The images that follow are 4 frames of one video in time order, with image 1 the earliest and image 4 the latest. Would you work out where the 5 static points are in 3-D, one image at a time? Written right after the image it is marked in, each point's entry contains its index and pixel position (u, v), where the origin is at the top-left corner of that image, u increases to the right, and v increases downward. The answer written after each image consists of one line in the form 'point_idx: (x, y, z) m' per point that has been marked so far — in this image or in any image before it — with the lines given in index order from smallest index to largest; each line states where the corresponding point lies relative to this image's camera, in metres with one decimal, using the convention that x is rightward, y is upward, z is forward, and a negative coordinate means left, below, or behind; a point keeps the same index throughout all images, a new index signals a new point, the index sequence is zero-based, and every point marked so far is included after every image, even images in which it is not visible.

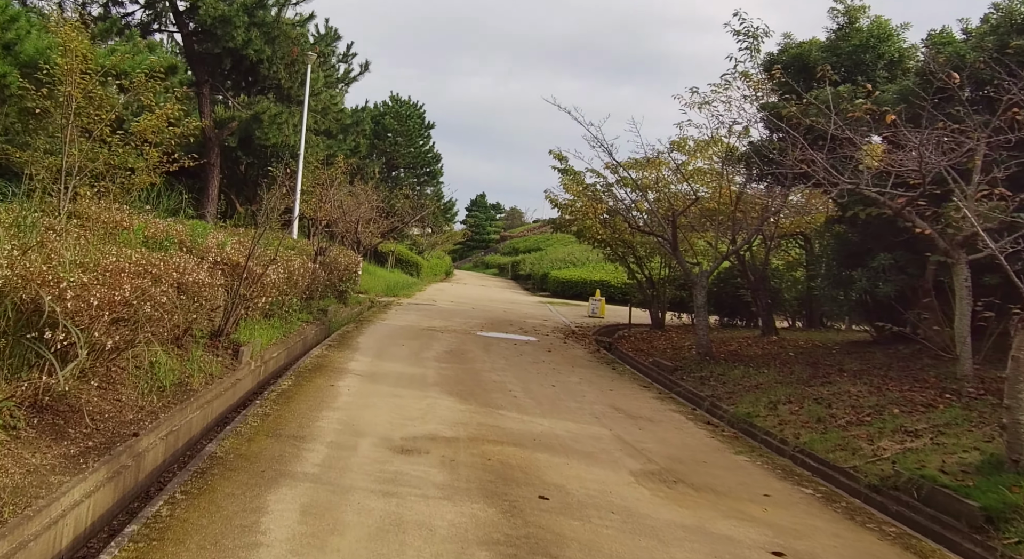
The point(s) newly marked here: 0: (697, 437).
0: (+1.6, -1.4, +6.9) m
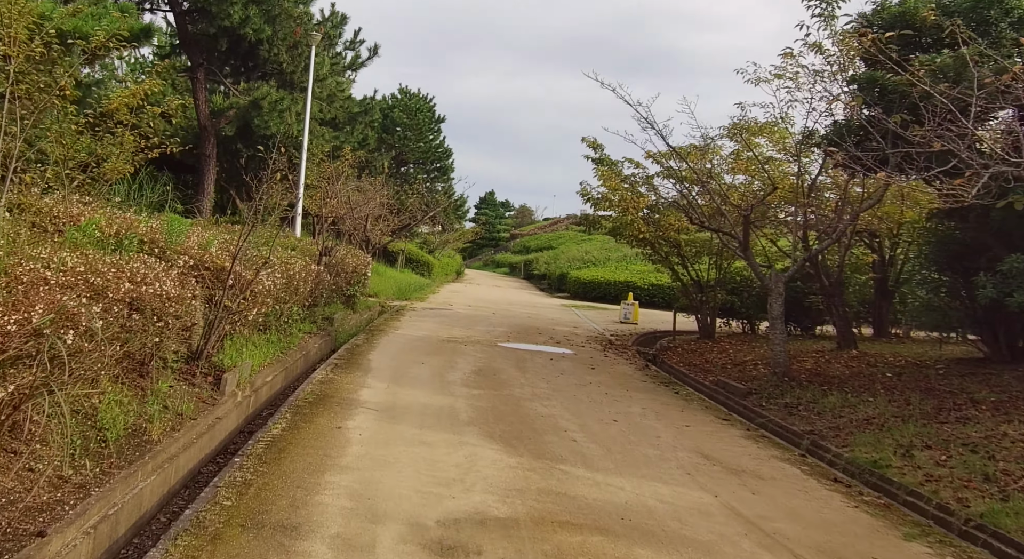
0: (+2.1, -1.5, +5.0) m
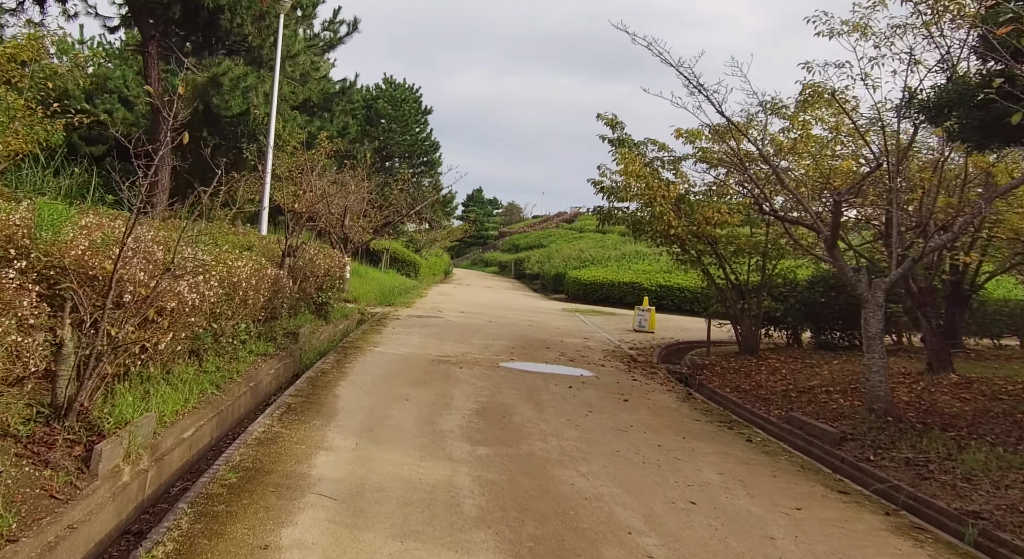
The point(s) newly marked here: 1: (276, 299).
0: (+2.3, -1.5, +2.7) m
1: (-3.0, -0.2, +9.9) m
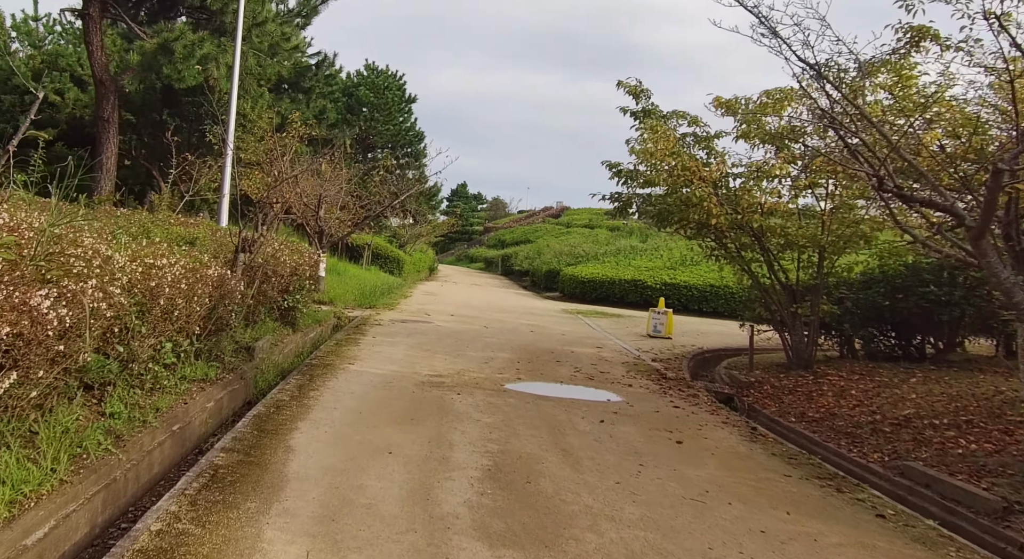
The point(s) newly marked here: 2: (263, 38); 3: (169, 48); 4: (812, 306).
0: (+2.6, -1.6, +0.6) m
1: (-2.9, -0.3, +7.7) m
2: (-5.5, +5.3, +17.1) m
3: (-6.1, +4.1, +14.0) m
4: (+3.9, -0.3, +10.1) m
